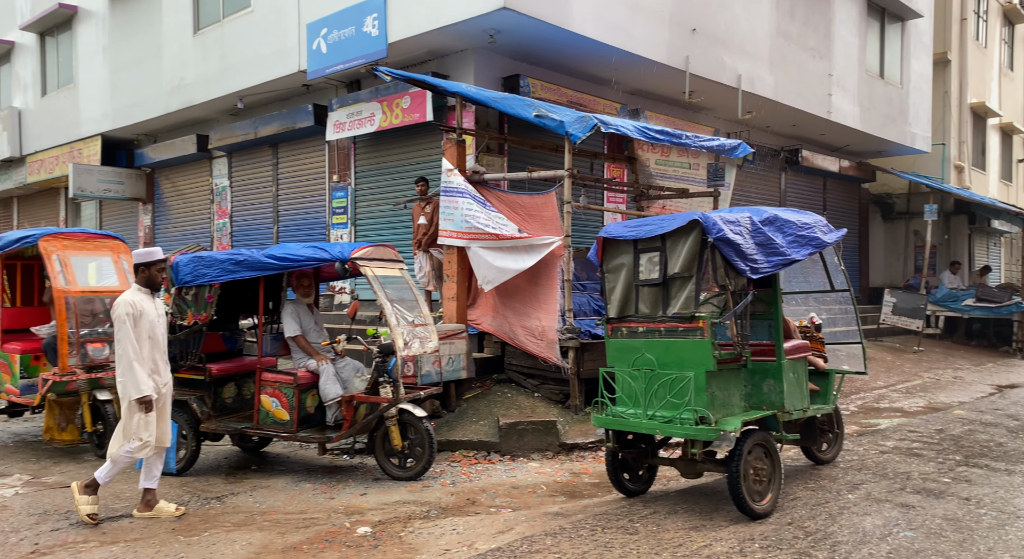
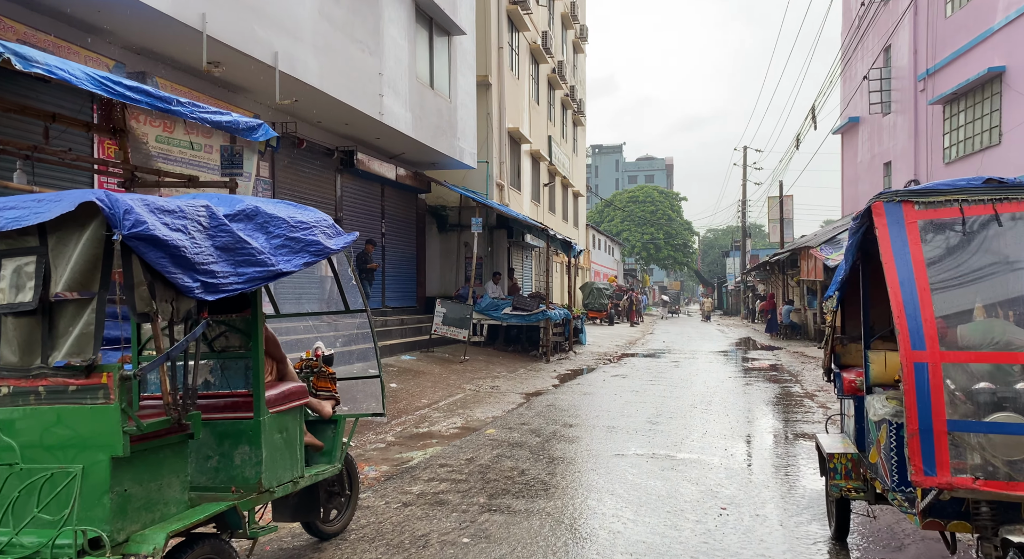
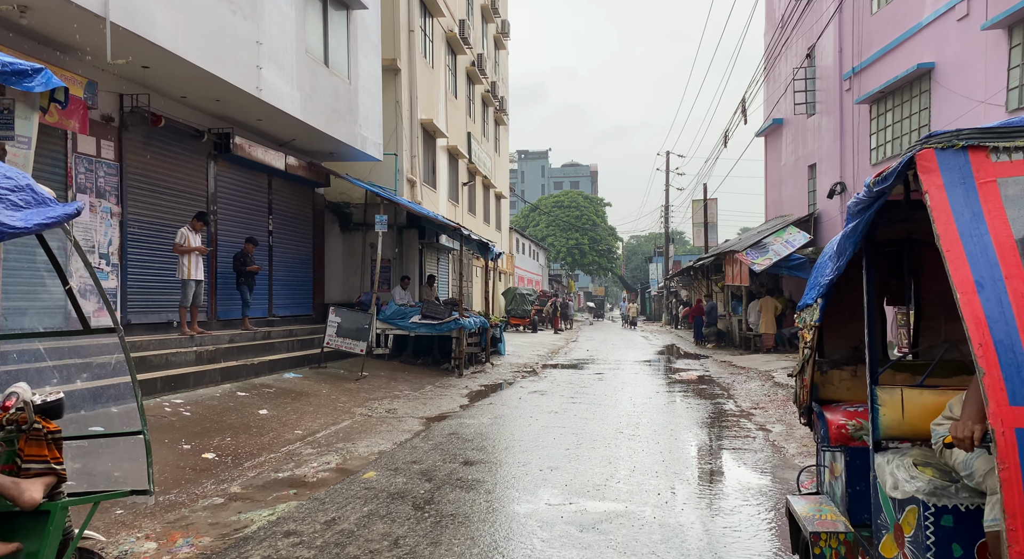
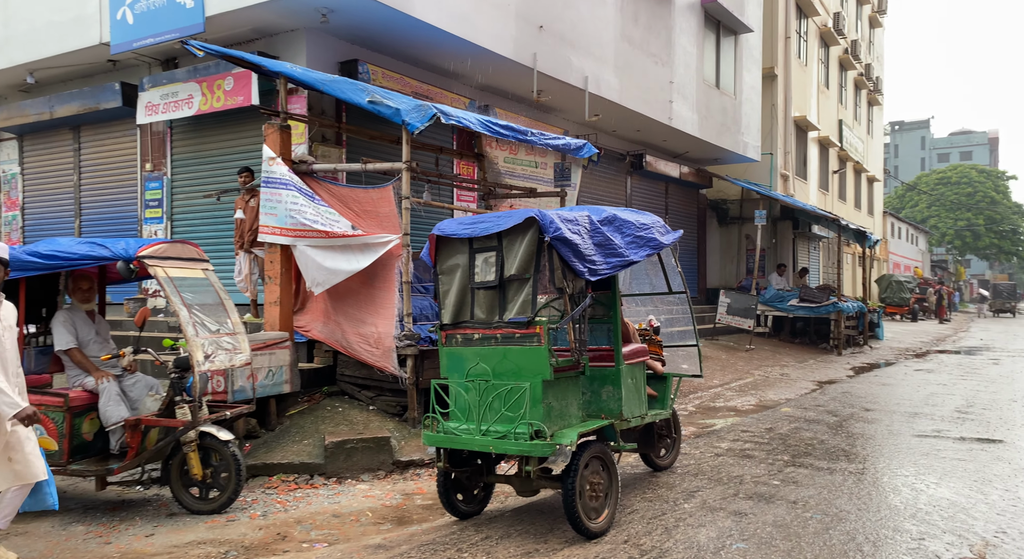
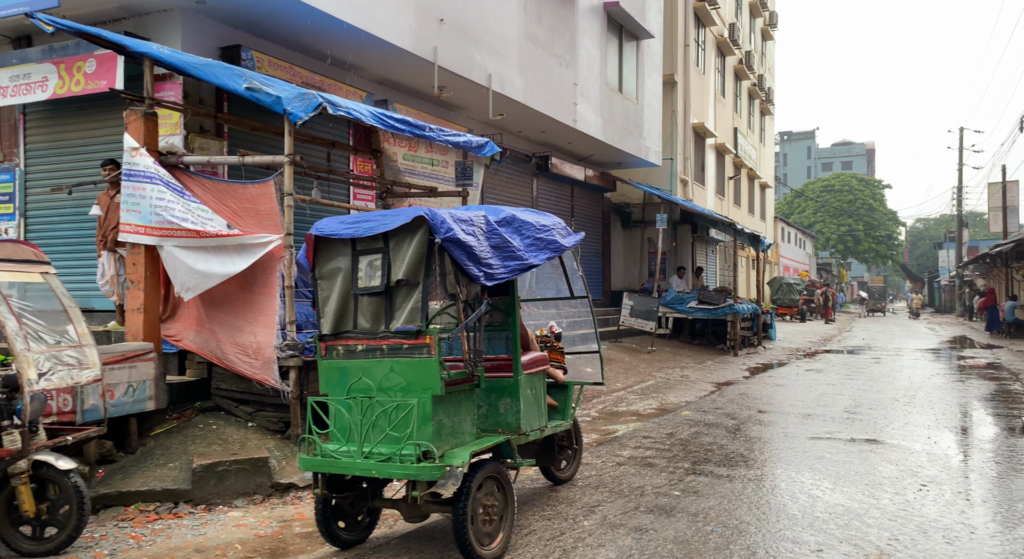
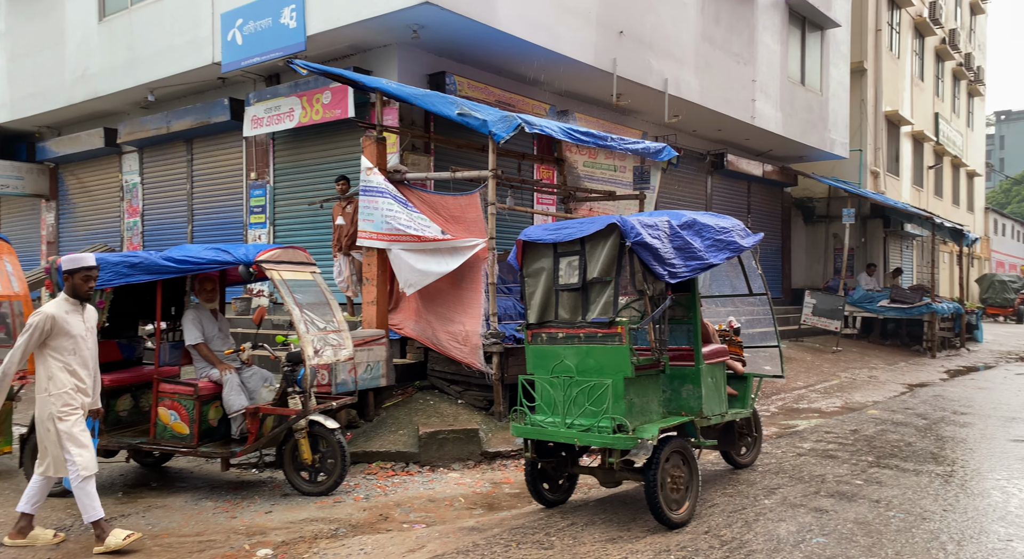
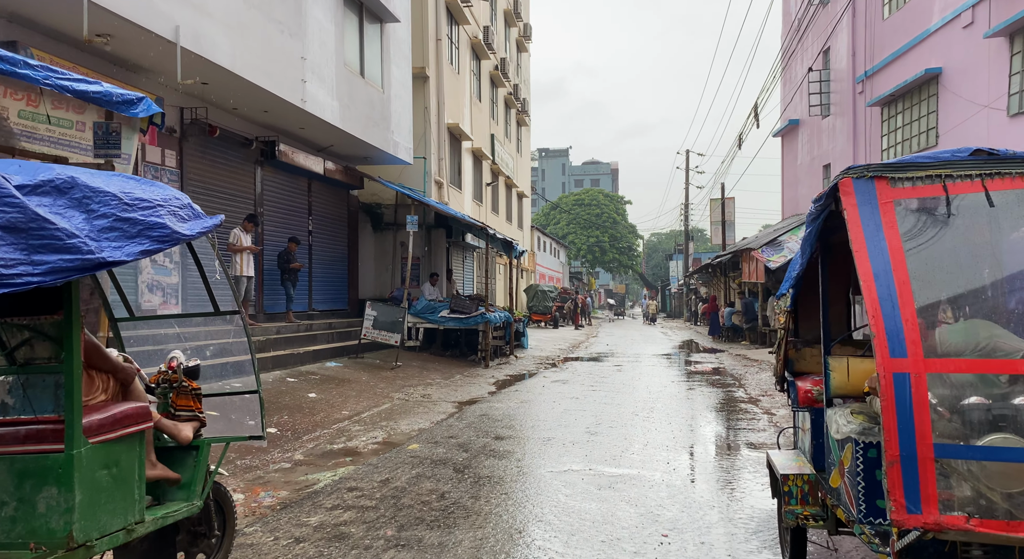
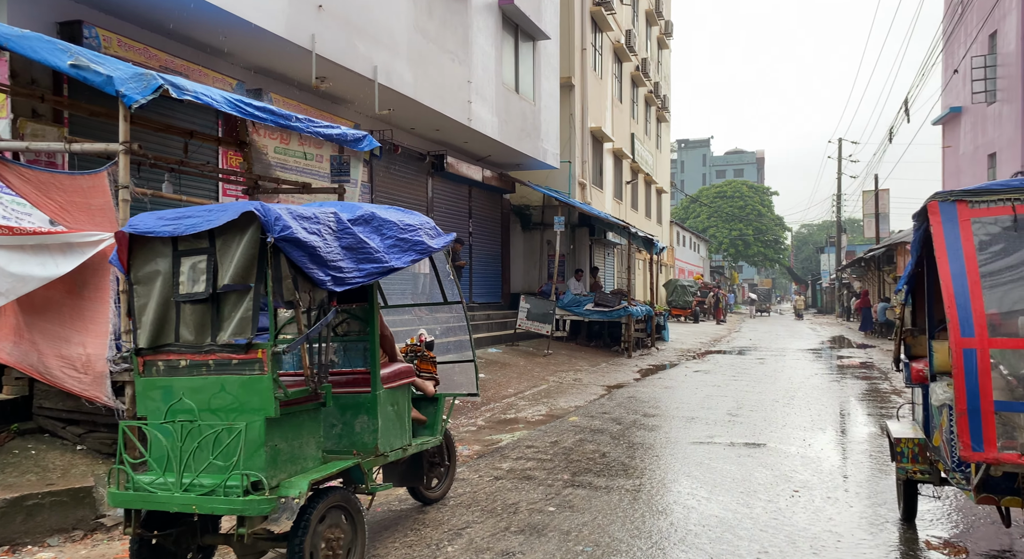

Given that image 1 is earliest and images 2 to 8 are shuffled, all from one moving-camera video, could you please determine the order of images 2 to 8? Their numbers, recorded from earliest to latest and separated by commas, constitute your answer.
6, 4, 5, 8, 2, 7, 3
